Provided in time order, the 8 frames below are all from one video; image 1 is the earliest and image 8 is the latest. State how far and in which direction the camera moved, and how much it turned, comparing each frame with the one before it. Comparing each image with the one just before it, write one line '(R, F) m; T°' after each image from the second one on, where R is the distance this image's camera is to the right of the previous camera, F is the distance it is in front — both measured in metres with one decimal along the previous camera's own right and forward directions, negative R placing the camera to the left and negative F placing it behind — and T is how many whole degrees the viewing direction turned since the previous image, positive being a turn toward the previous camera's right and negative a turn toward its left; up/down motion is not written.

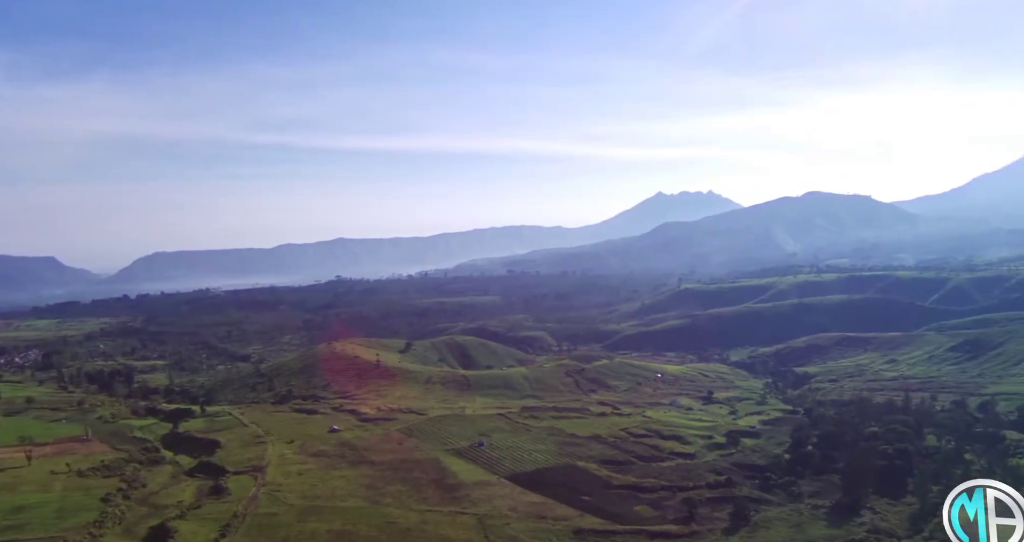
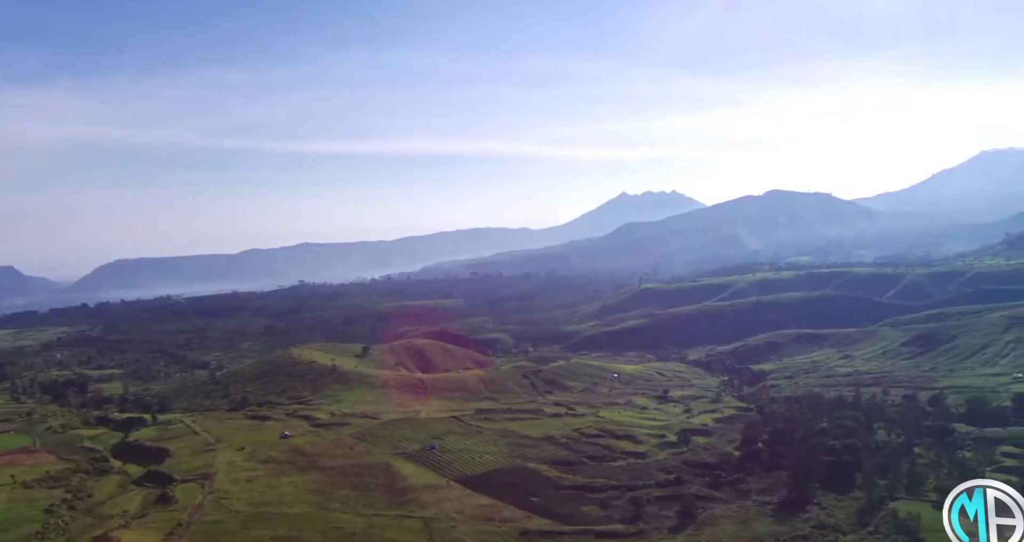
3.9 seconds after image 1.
(+7.2, -1.3) m; 0°
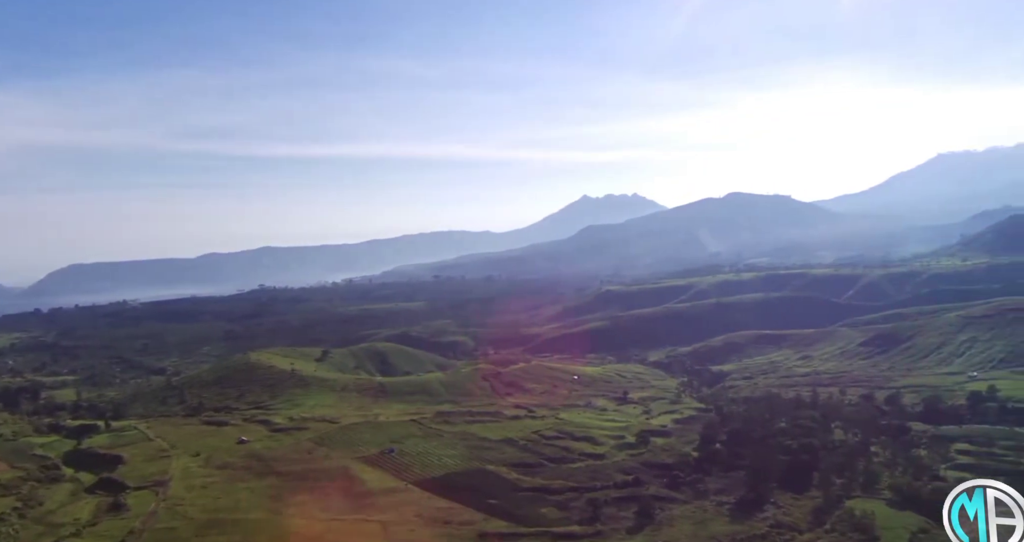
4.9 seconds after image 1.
(+3.1, -0.2) m; +1°
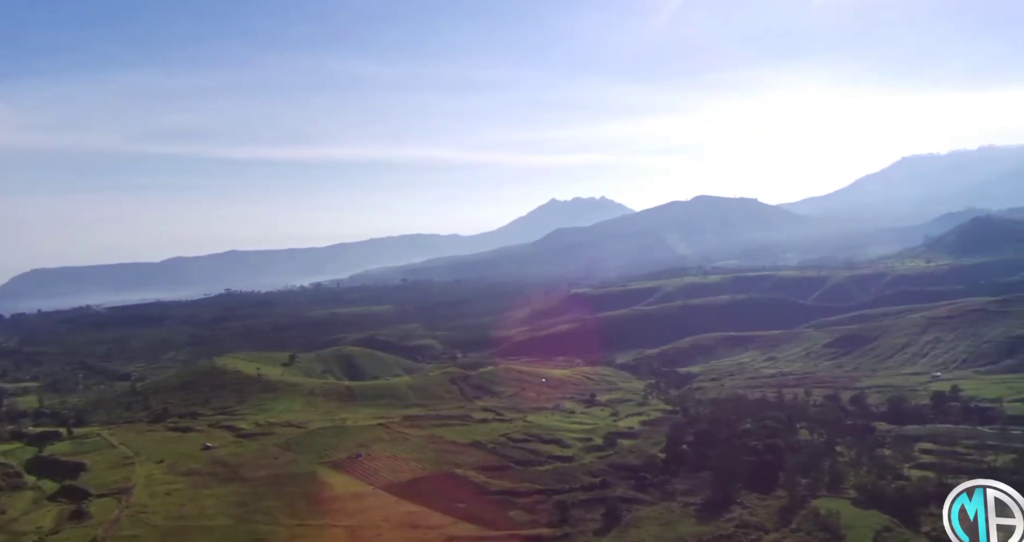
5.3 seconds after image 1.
(+1.8, -0.2) m; +1°
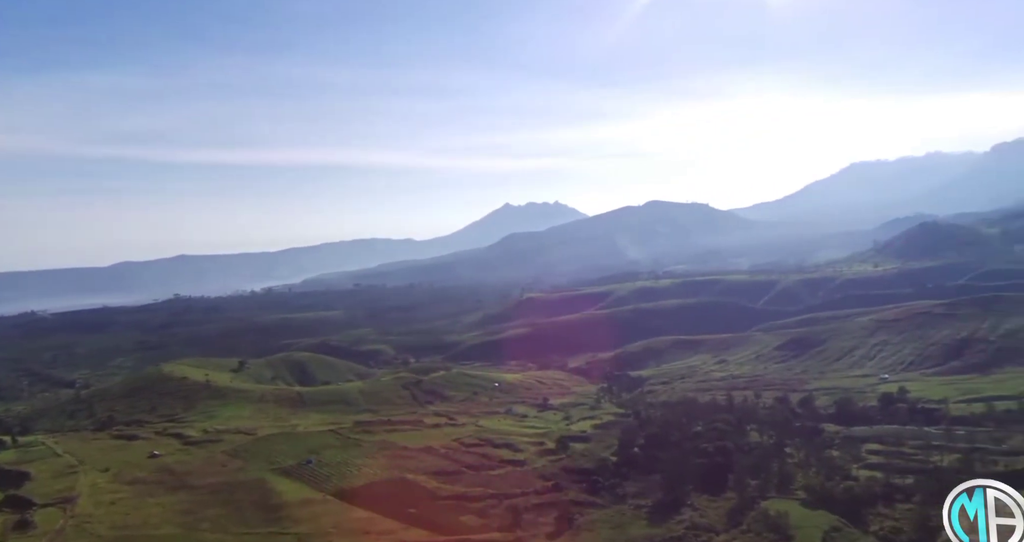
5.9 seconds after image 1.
(+2.2, -0.1) m; +2°
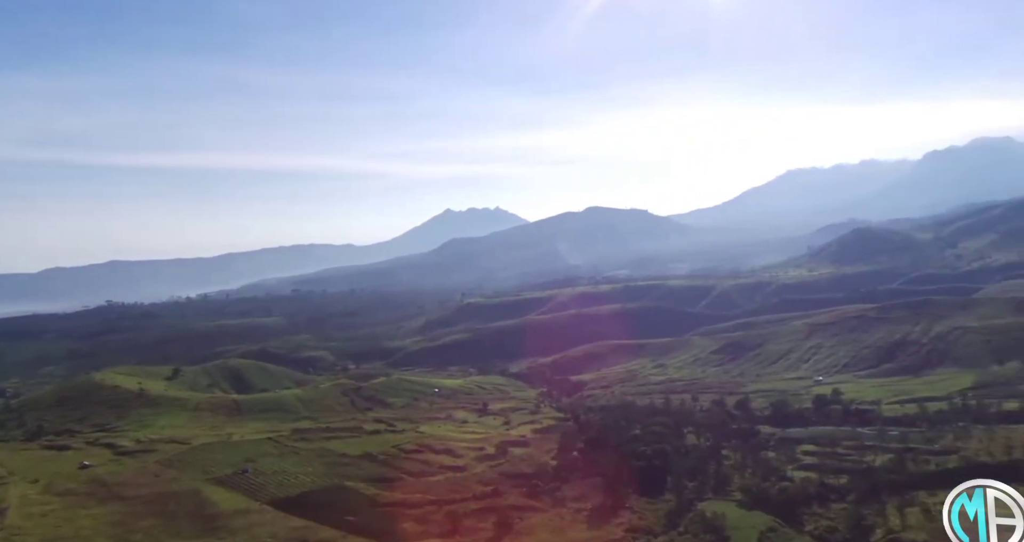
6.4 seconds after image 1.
(+2.3, -0.5) m; +3°
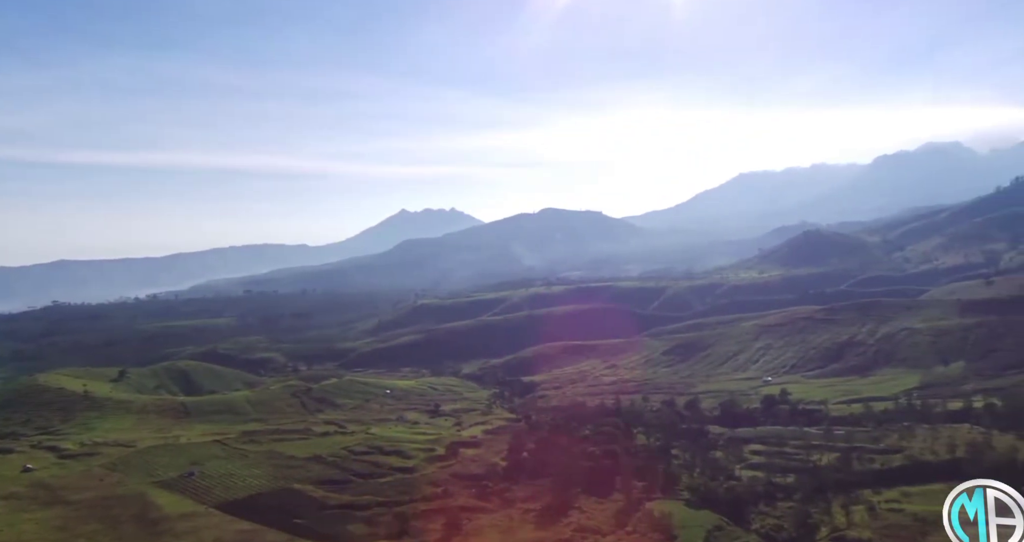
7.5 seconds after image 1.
(+2.3, -0.7) m; +2°
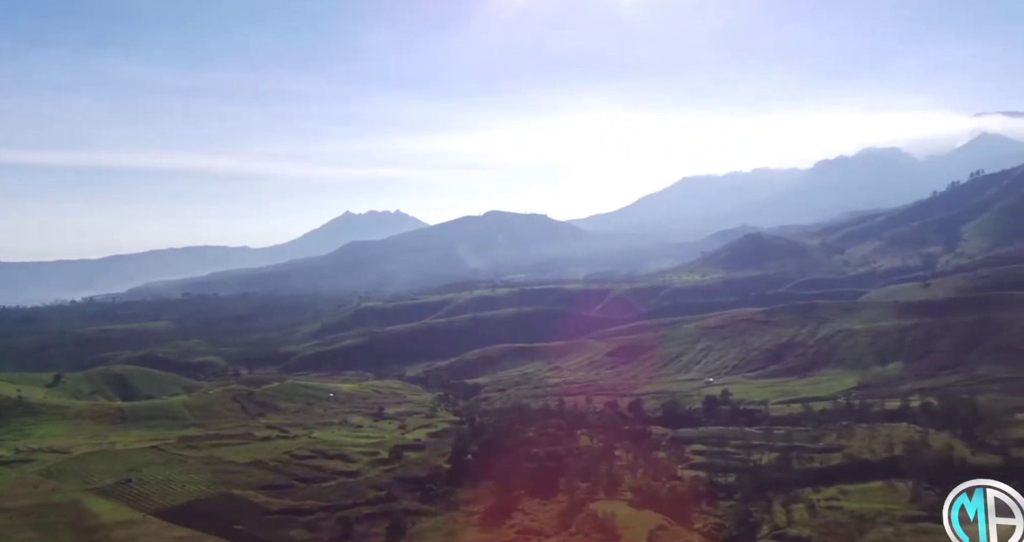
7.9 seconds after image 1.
(+1.8, -0.7) m; +3°
